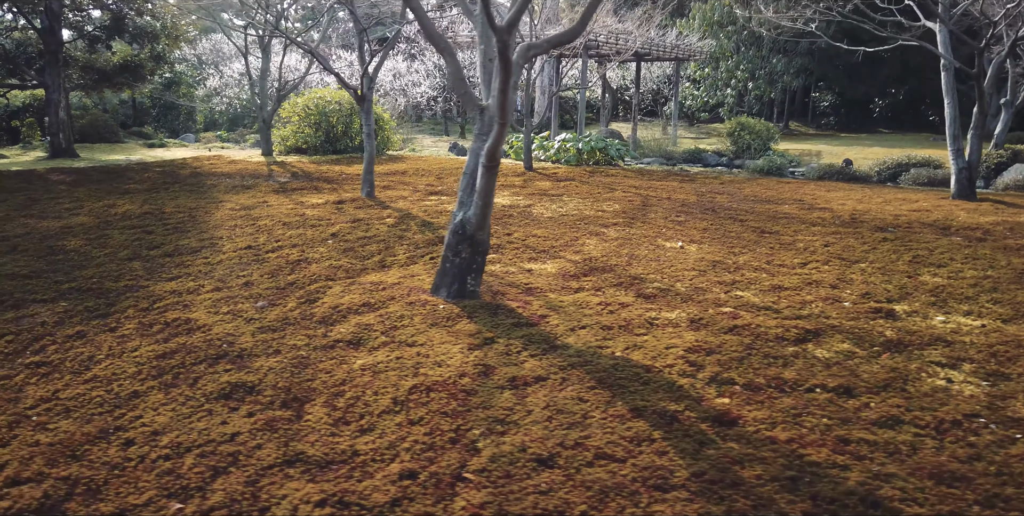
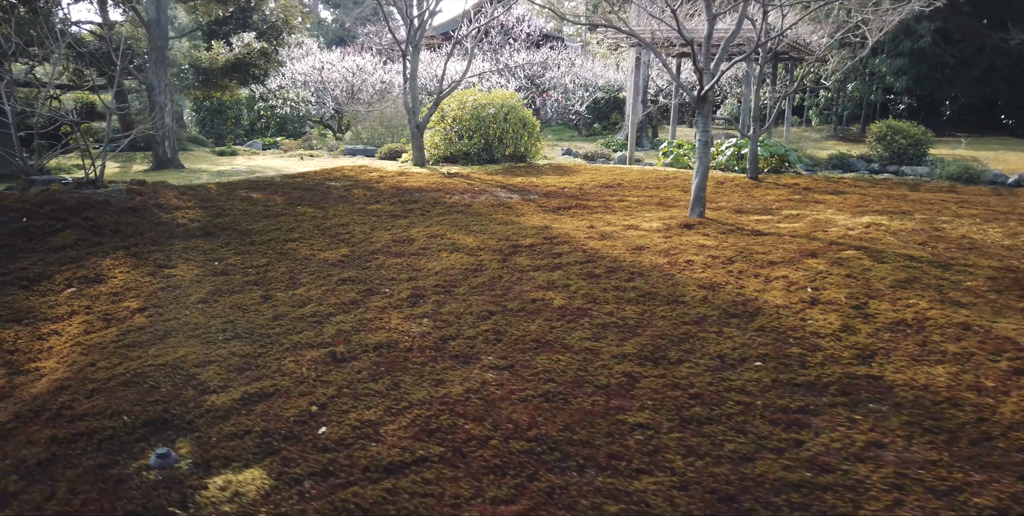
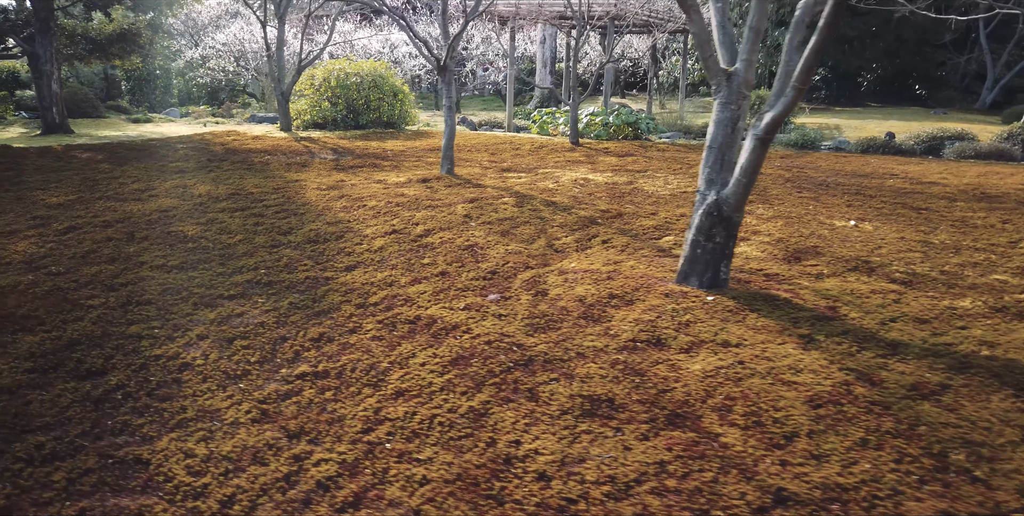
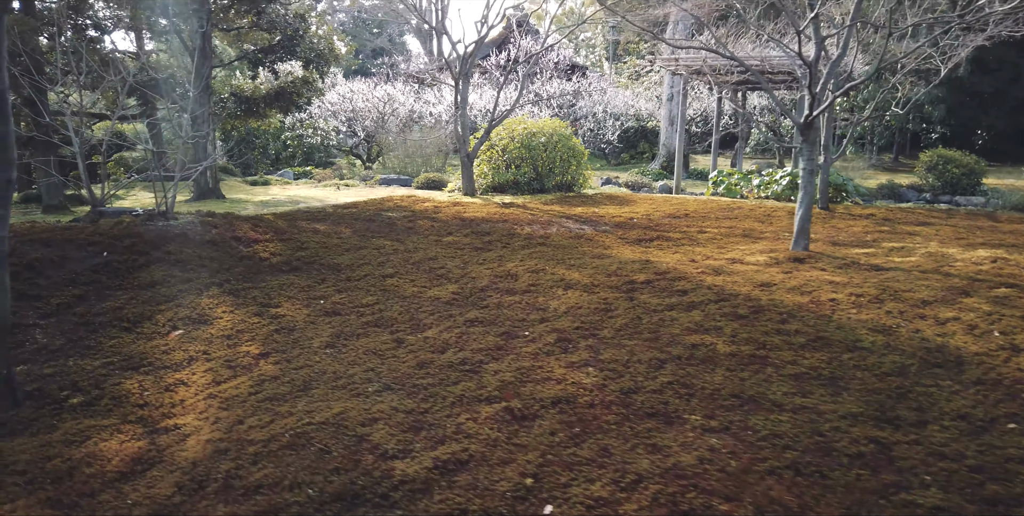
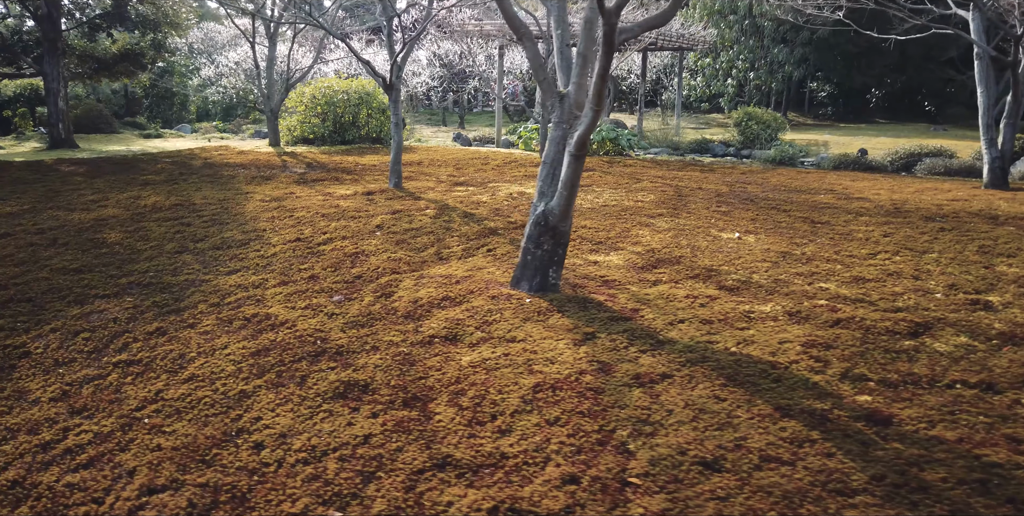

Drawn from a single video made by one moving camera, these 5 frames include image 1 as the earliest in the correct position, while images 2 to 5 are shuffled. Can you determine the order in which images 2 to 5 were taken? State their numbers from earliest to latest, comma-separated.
5, 3, 2, 4
